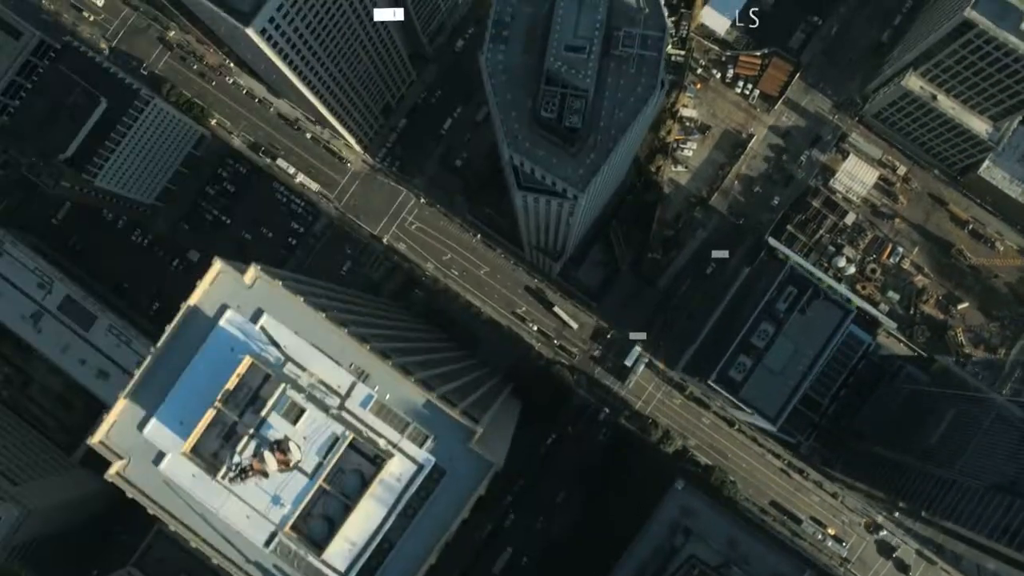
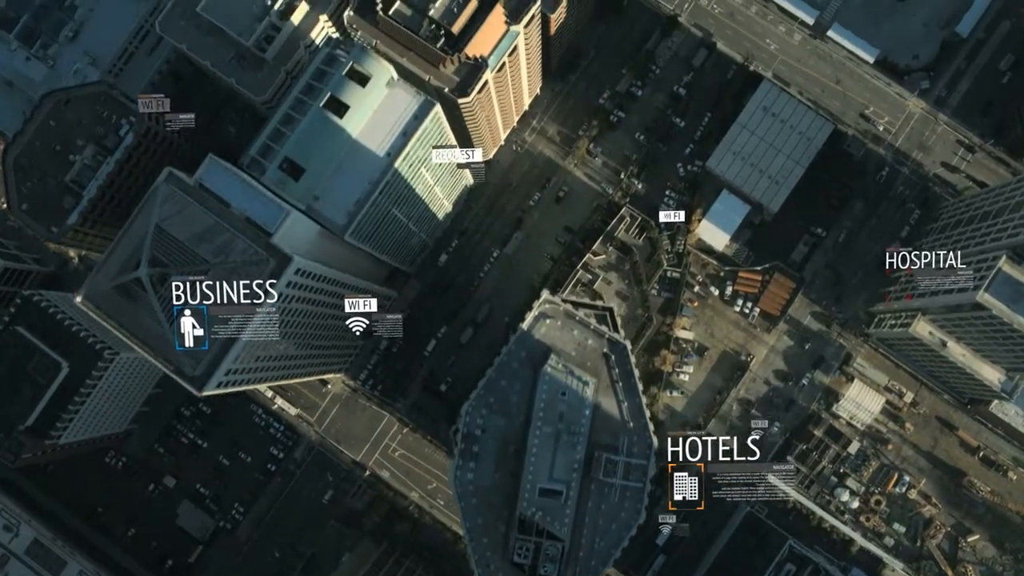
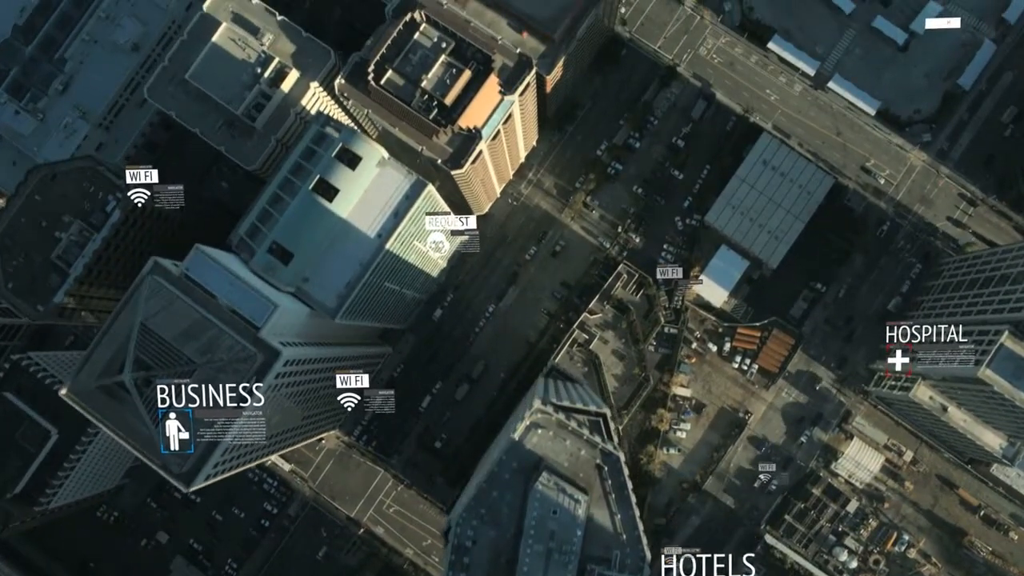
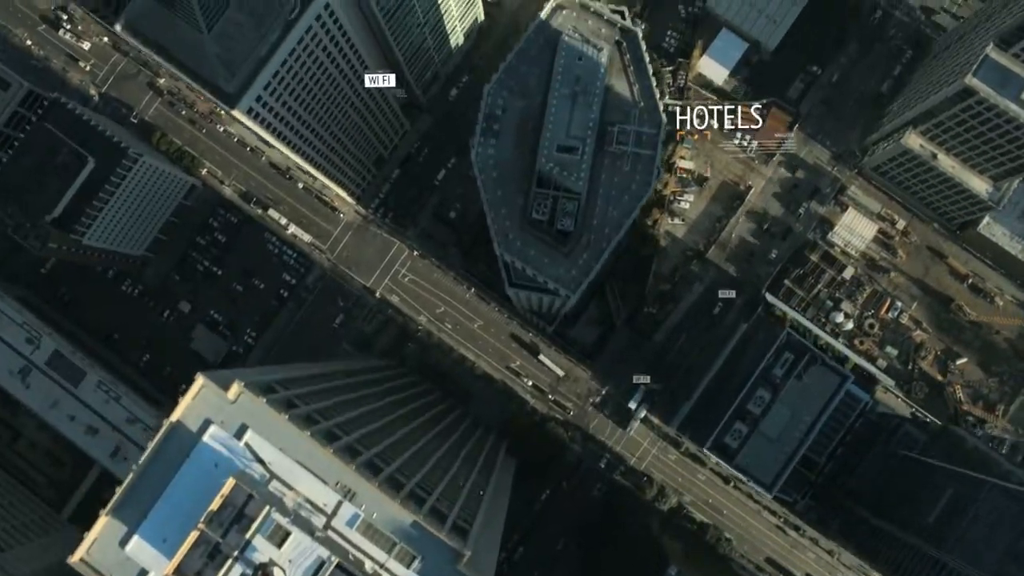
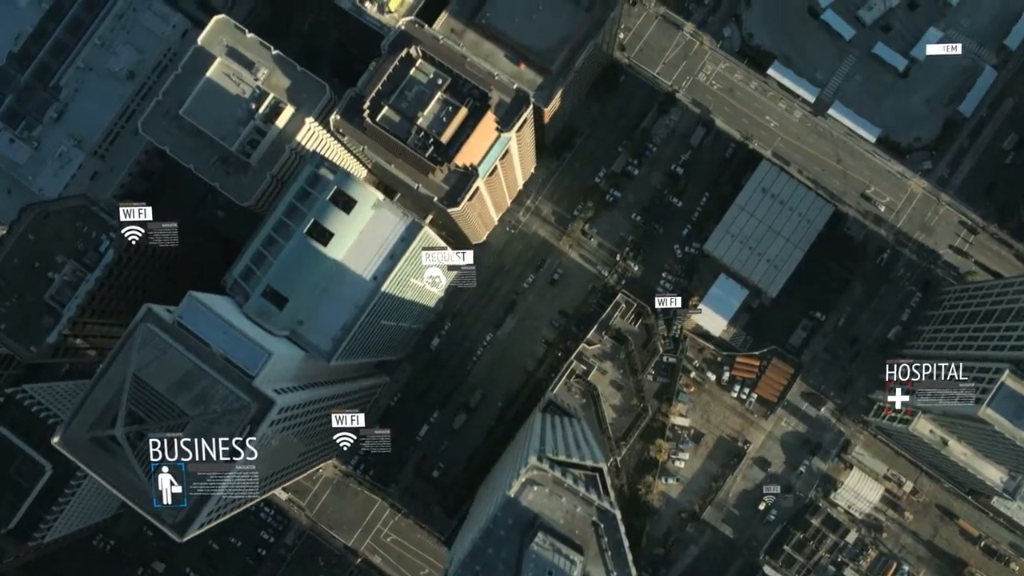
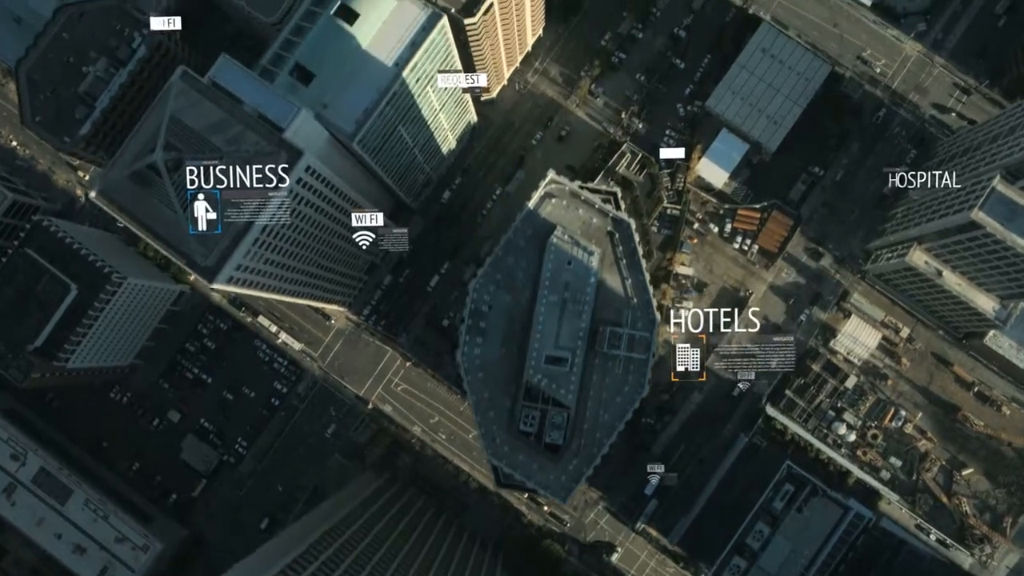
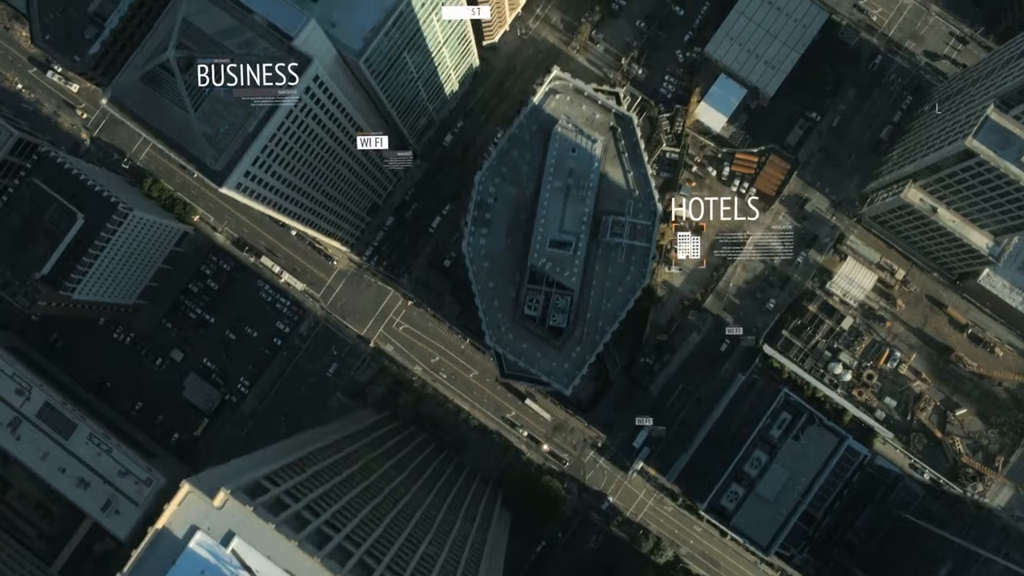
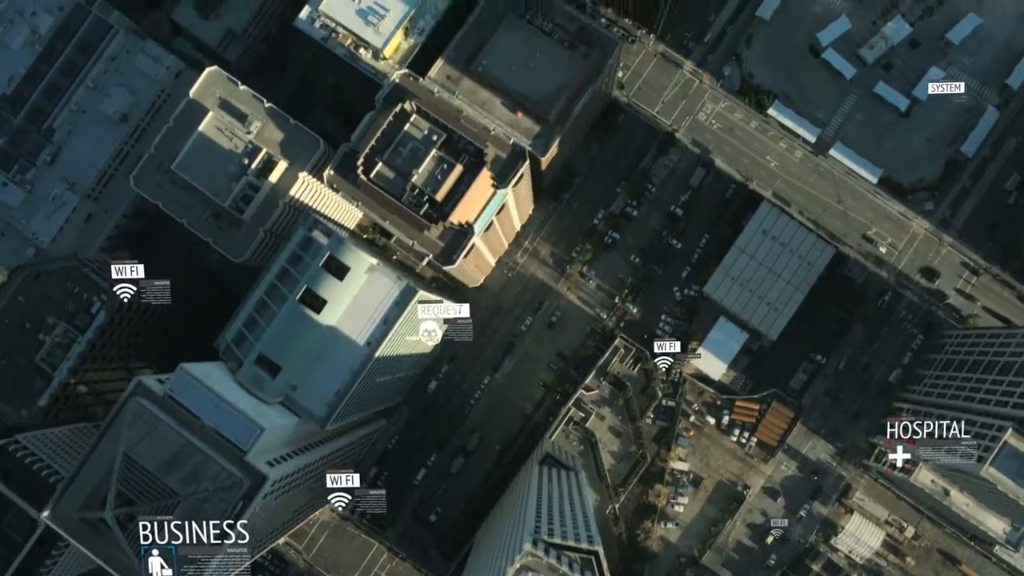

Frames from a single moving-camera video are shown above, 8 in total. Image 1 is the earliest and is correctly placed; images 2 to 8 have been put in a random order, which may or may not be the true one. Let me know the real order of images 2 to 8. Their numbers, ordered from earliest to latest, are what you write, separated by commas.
4, 7, 6, 2, 3, 5, 8
